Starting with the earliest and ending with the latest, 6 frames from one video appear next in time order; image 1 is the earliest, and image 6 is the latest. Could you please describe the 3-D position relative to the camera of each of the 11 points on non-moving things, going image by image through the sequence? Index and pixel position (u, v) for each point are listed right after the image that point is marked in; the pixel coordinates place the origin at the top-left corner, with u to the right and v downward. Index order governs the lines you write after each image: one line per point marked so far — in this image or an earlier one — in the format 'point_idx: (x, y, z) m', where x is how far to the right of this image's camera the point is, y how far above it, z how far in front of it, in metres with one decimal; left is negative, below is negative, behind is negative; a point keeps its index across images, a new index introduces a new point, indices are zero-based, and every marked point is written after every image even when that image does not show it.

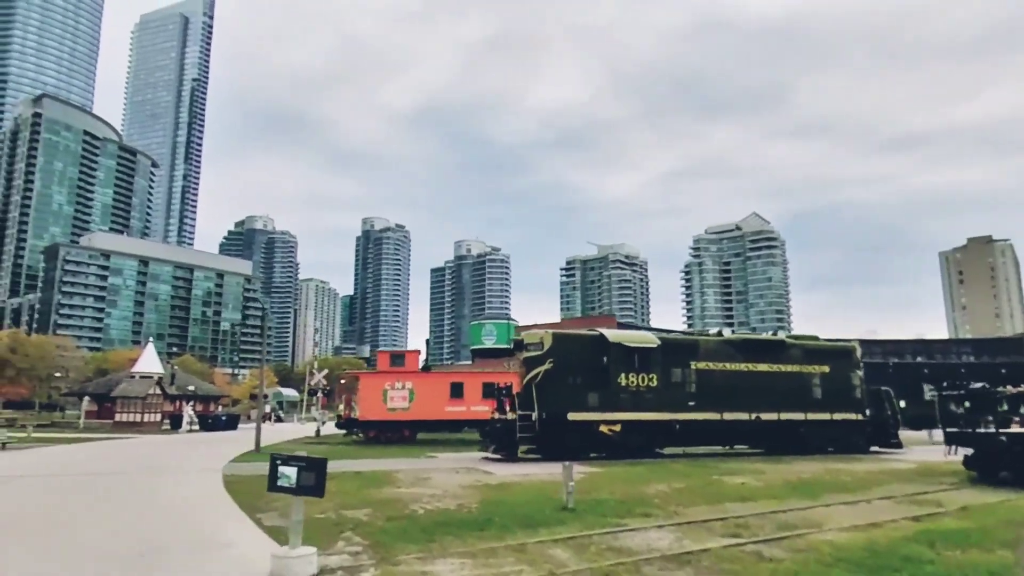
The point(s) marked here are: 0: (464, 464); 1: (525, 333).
0: (-1.2, -4.4, +16.7) m
1: (+0.4, -1.3, +19.1) m
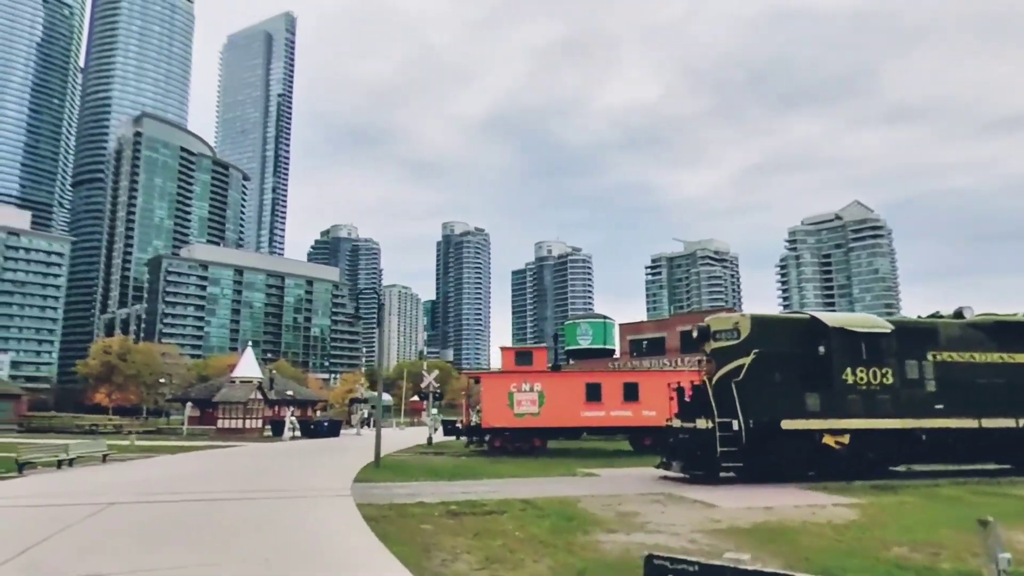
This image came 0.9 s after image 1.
0: (+2.7, -3.8, +12.7) m
1: (+4.4, -0.6, +14.9) m
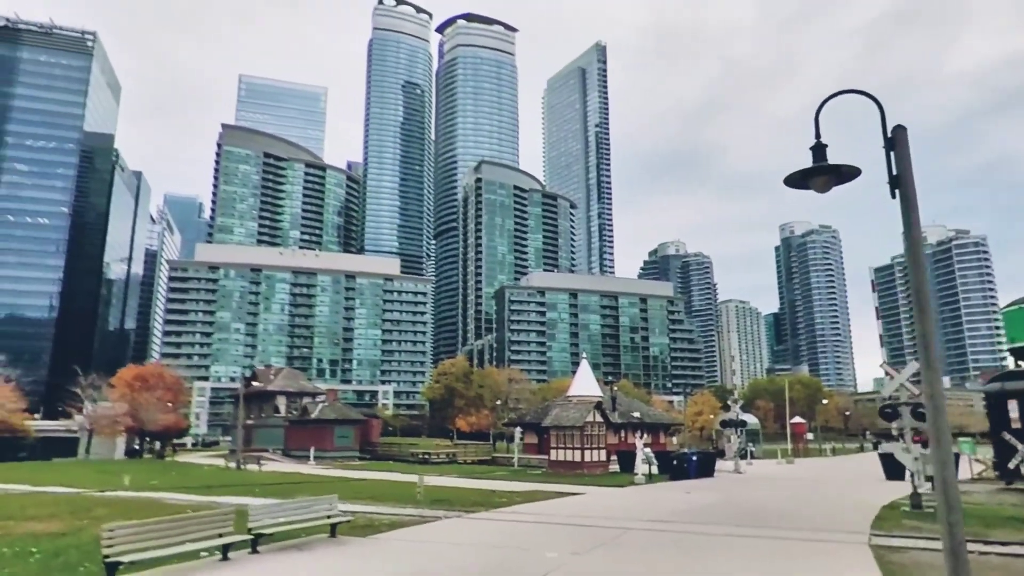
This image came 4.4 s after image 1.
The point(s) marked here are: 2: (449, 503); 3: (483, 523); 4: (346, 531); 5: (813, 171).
0: (+6.5, -1.0, -2.8) m
1: (+8.8, +2.3, -1.4) m
2: (-1.7, -5.7, +17.7) m
3: (-0.6, -5.0, +14.2) m
4: (-3.1, -4.7, +13.0) m
5: (+3.0, +1.1, +6.6) m
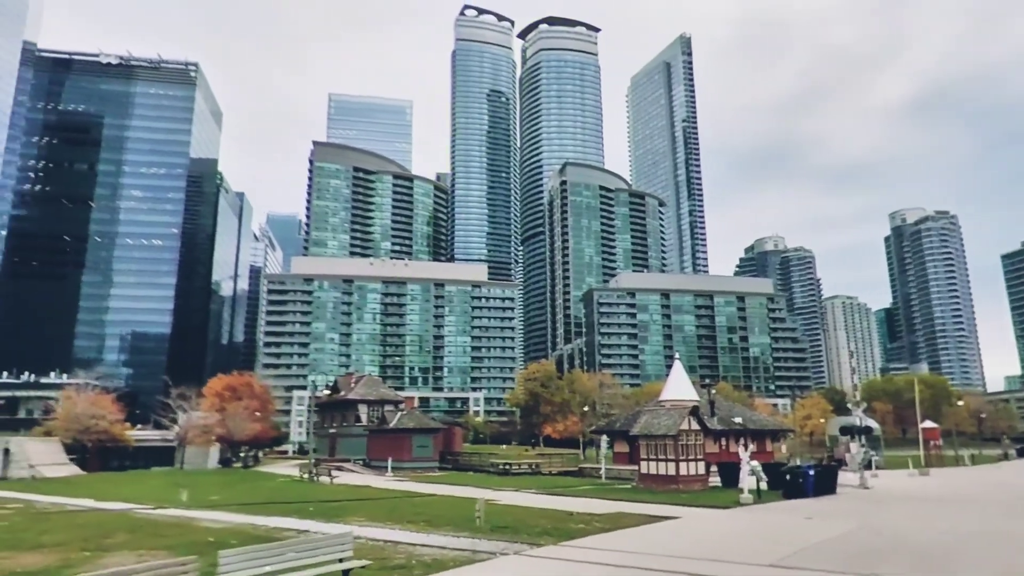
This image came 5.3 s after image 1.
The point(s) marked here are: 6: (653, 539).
0: (+5.3, -0.3, -6.5) m
1: (+7.6, +3.0, -5.4) m
2: (0.0, -5.4, +14.9) m
3: (+0.6, -4.6, +11.3) m
4: (-2.0, -4.4, +10.5) m
5: (+2.9, +1.7, +3.4) m
6: (+3.0, -5.3, +14.2) m
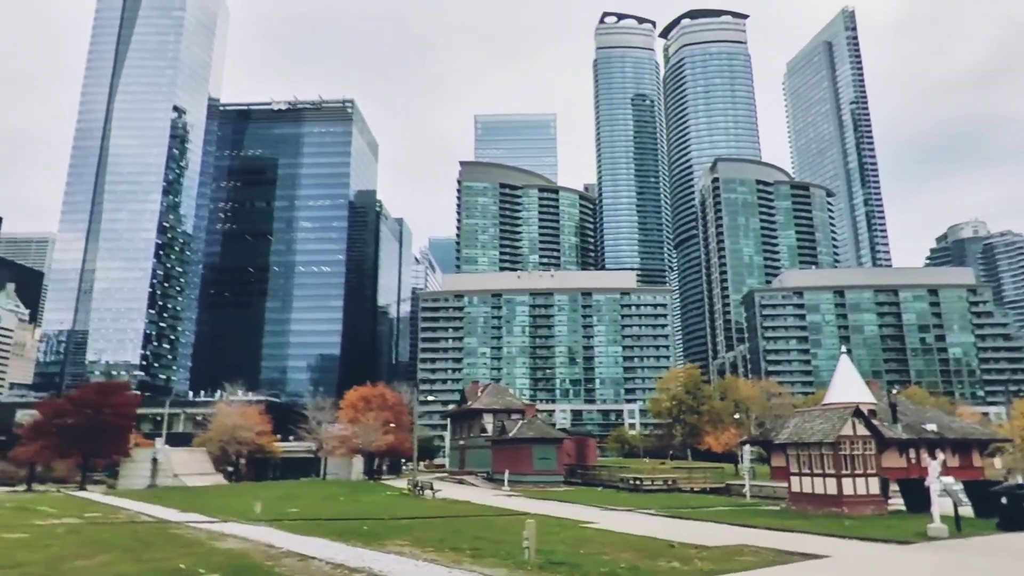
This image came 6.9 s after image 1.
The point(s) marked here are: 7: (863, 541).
0: (+0.9, +1.1, -11.0) m
1: (+3.2, +4.6, -10.4) m
2: (+1.0, -4.5, +10.8) m
3: (+0.7, -3.7, +7.2) m
4: (-2.1, -3.6, +7.0) m
5: (+0.8, +2.9, -0.9) m
6: (+3.7, -4.2, +9.4) m
7: (+7.6, -5.4, +14.5) m
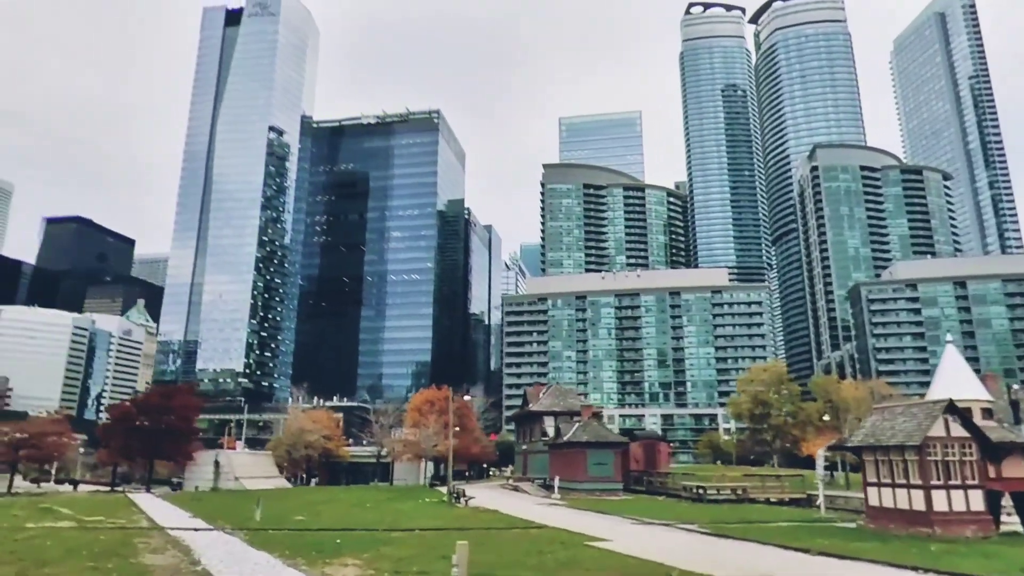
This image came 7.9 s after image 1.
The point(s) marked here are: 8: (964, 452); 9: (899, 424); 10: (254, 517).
0: (-3.4, +1.9, -13.4) m
1: (-1.1, +5.4, -13.1) m
2: (0.0, -3.9, +8.2) m
3: (-0.9, -3.0, +4.7) m
4: (-3.6, -3.0, +4.9) m
5: (-2.1, +3.5, -3.3) m
6: (+2.5, -3.5, +6.5) m
7: (+7.1, -4.7, +10.9) m
8: (+11.8, -4.2, +17.4) m
9: (+10.8, -3.8, +18.6) m
10: (-7.5, -6.8, +20.0) m
